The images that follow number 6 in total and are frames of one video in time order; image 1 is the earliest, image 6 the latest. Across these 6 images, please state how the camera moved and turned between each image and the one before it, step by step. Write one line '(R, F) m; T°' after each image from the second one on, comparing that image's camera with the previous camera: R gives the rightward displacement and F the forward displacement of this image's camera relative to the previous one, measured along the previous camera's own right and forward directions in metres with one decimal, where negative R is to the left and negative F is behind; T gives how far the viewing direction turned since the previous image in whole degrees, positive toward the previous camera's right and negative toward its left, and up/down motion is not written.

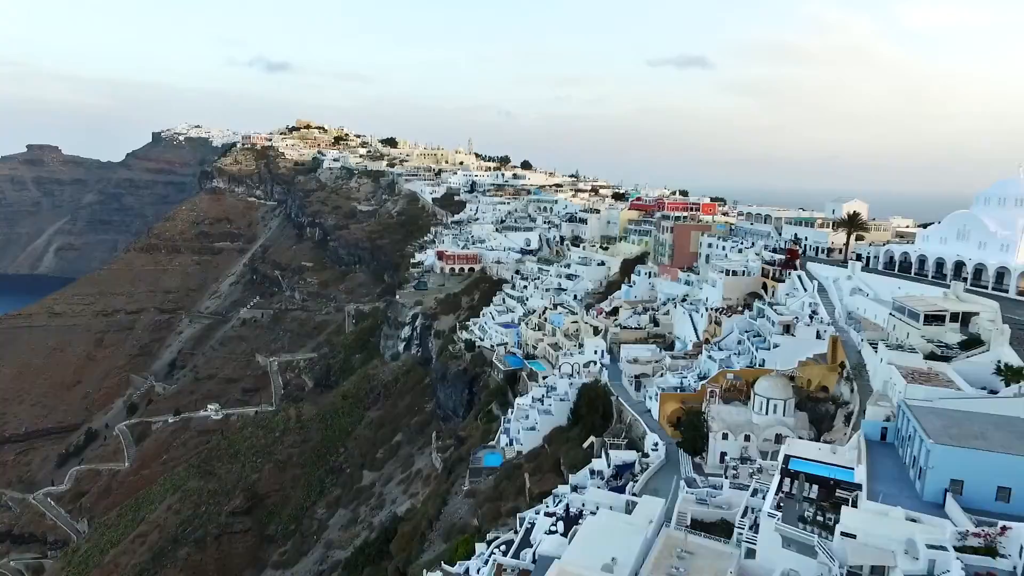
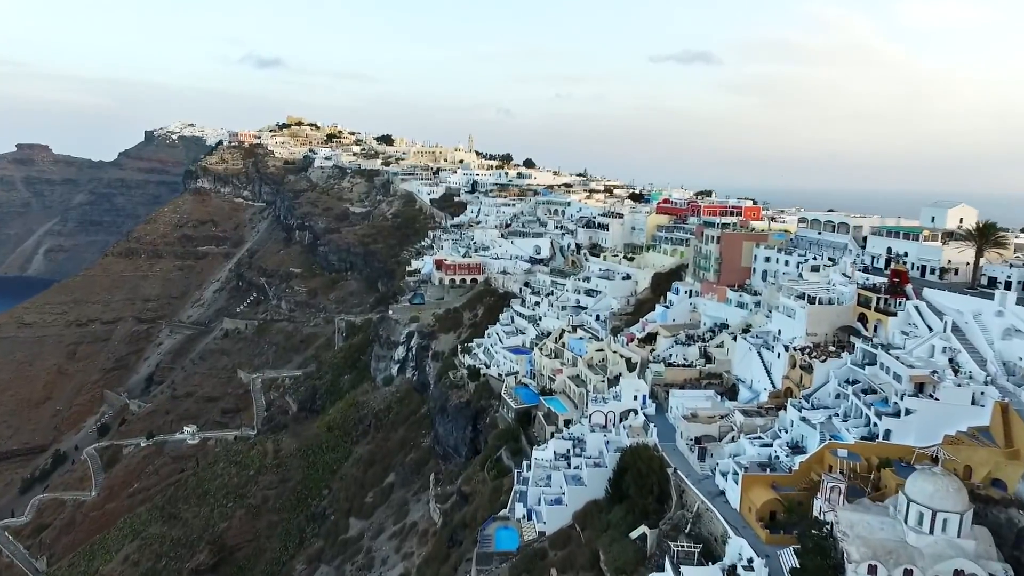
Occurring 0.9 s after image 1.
(-0.9, +8.1) m; 0°
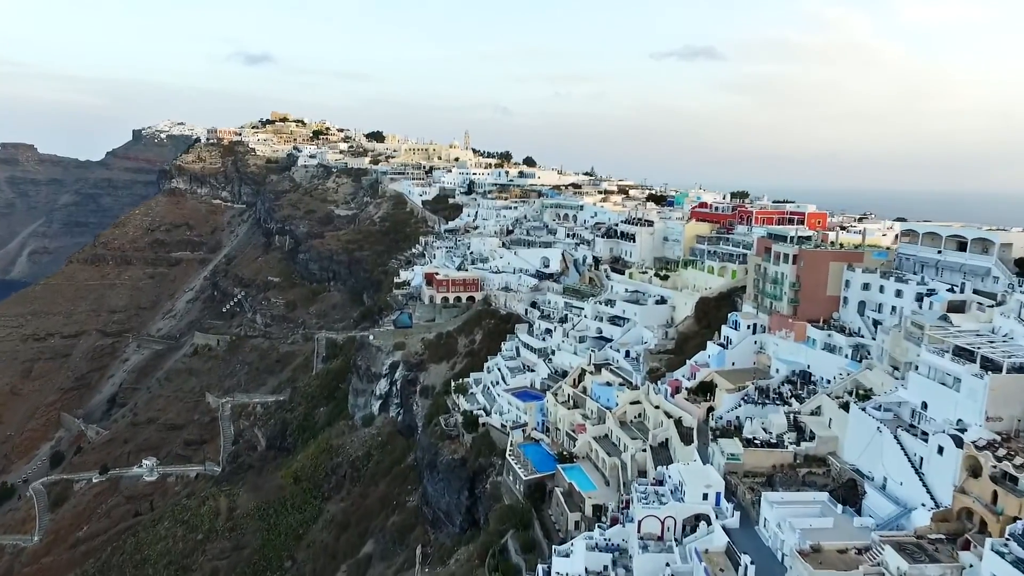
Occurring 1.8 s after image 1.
(-0.6, +9.6) m; 0°
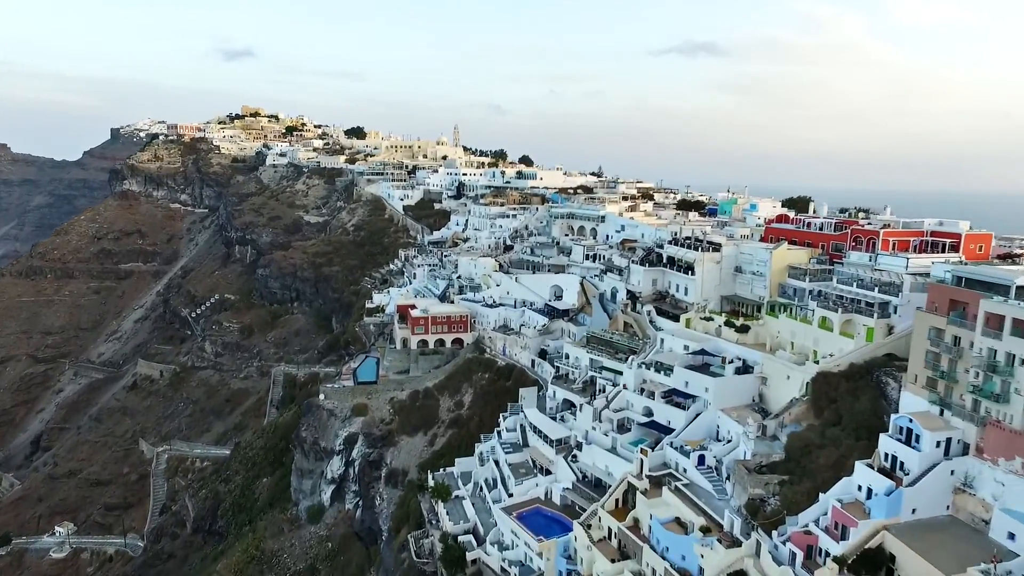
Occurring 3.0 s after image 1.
(-0.5, +13.4) m; +1°
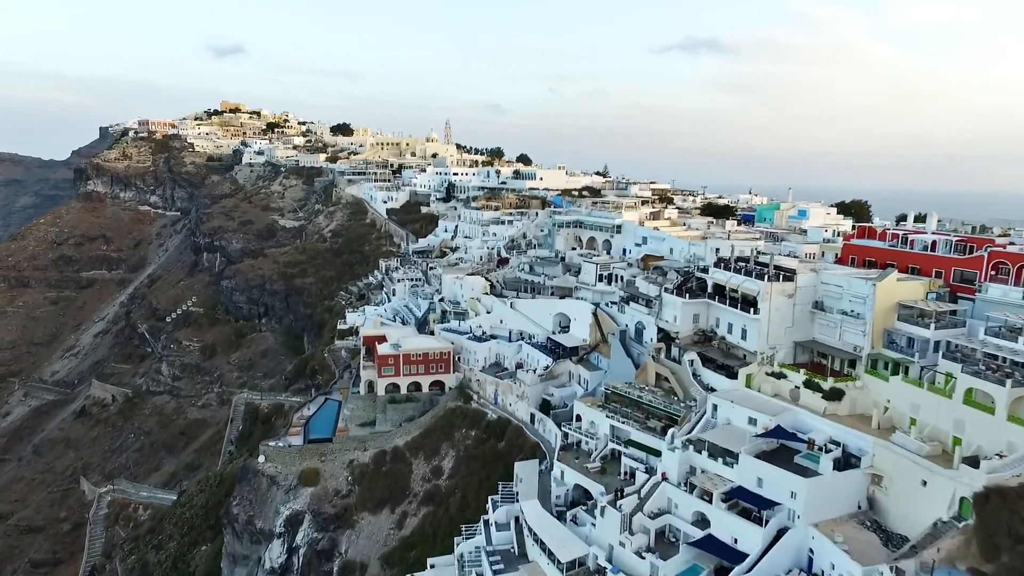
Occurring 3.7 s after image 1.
(+0.2, +8.4) m; 0°
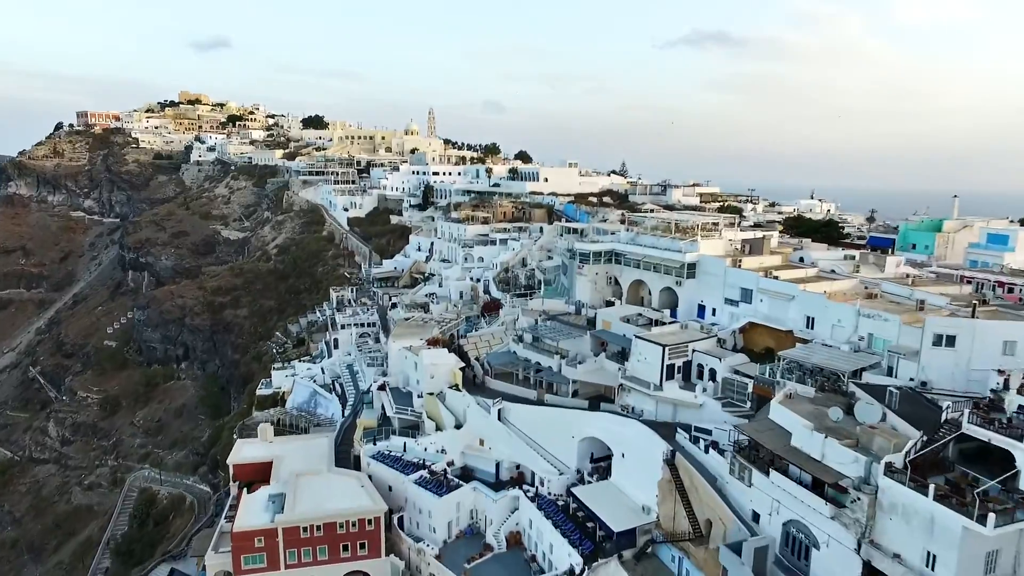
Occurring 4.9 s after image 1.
(+0.3, +15.4) m; 0°
